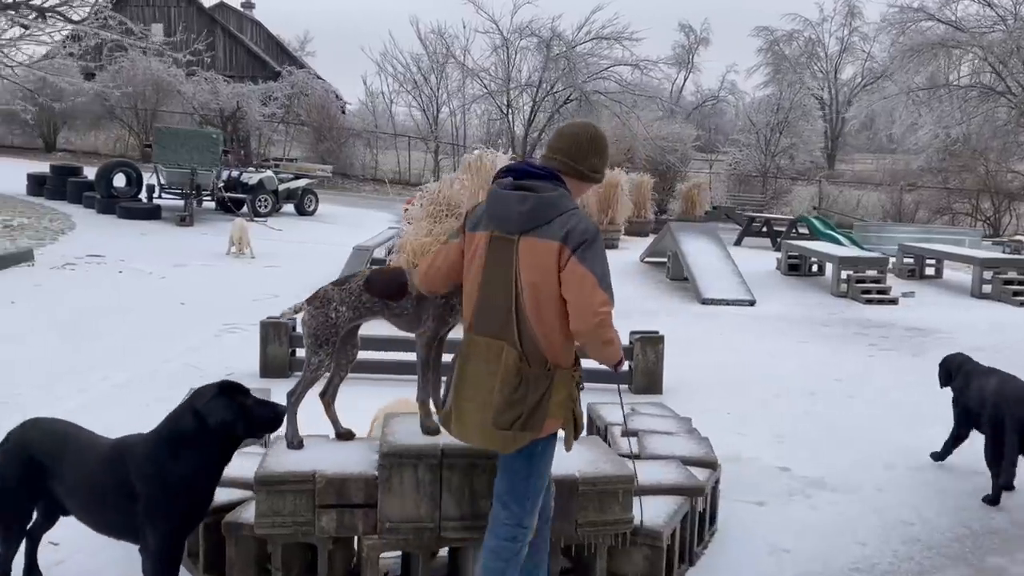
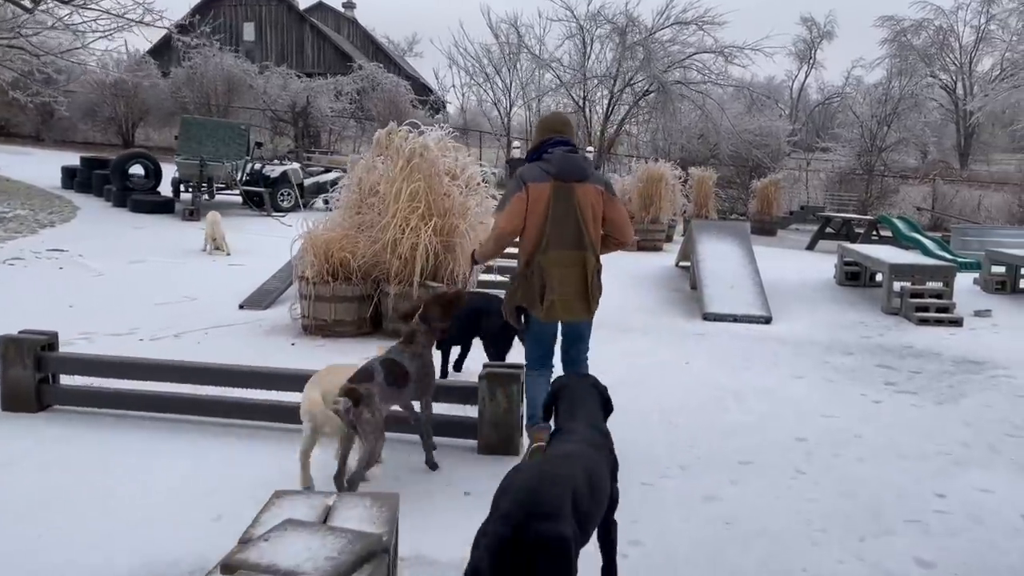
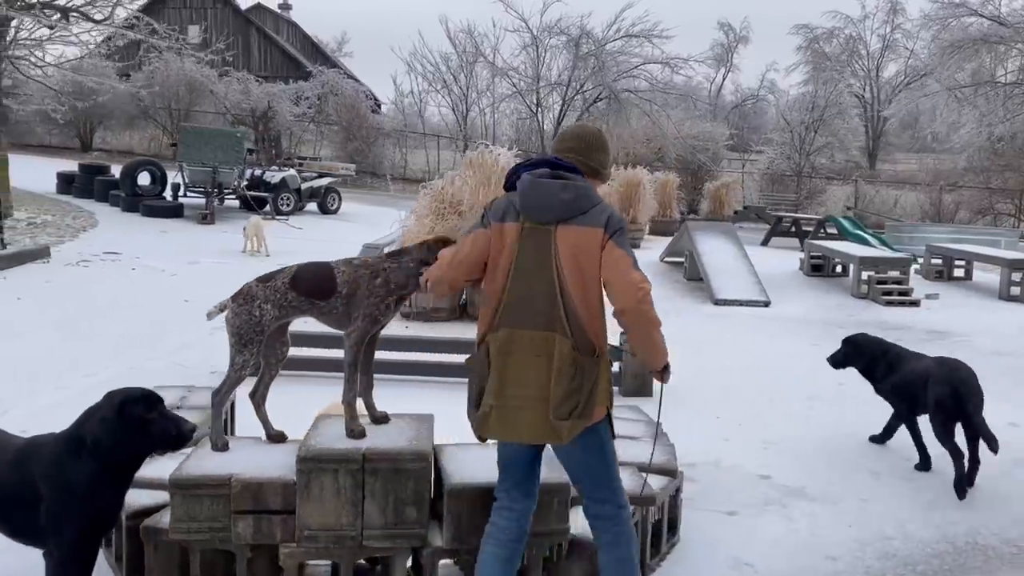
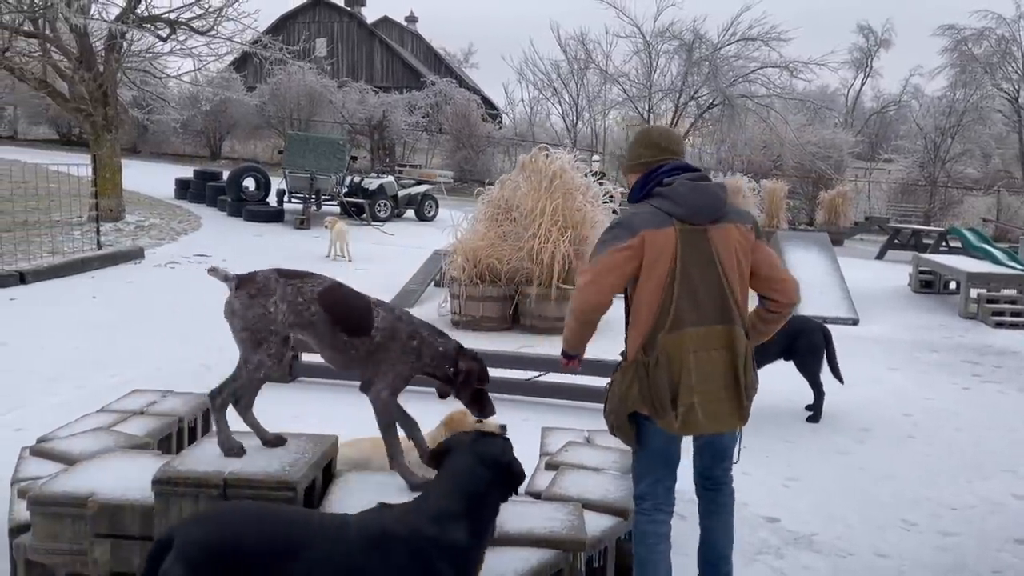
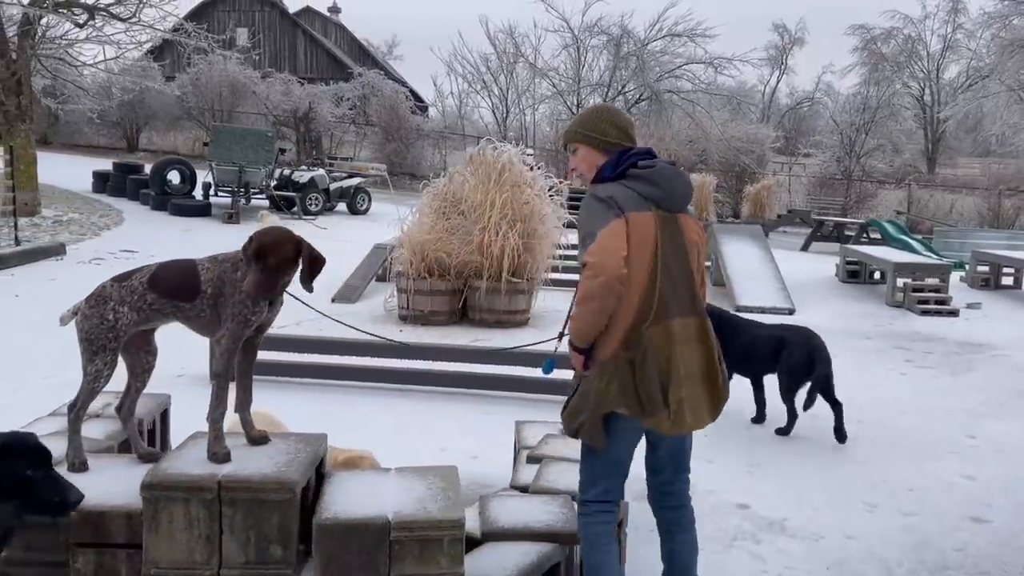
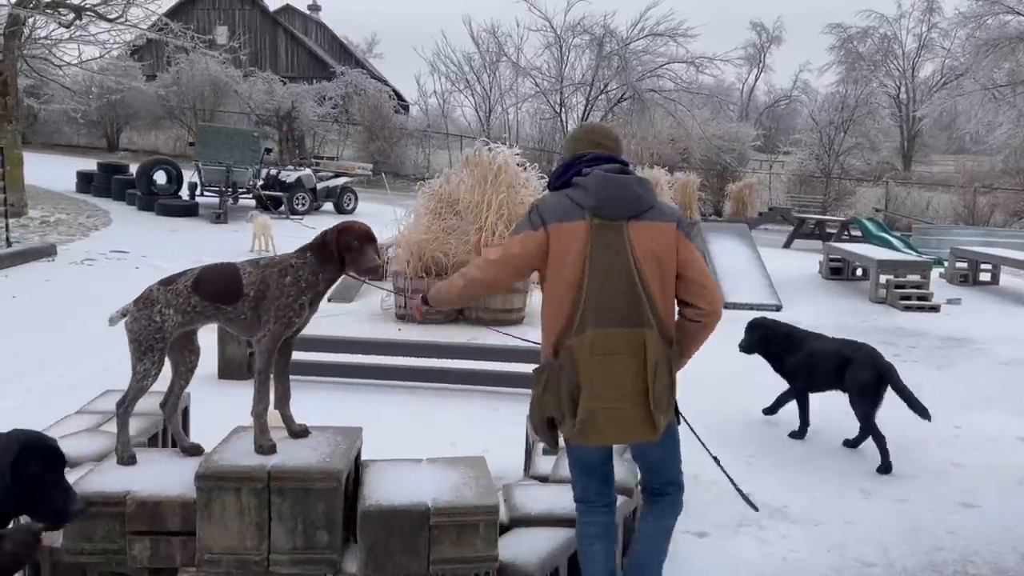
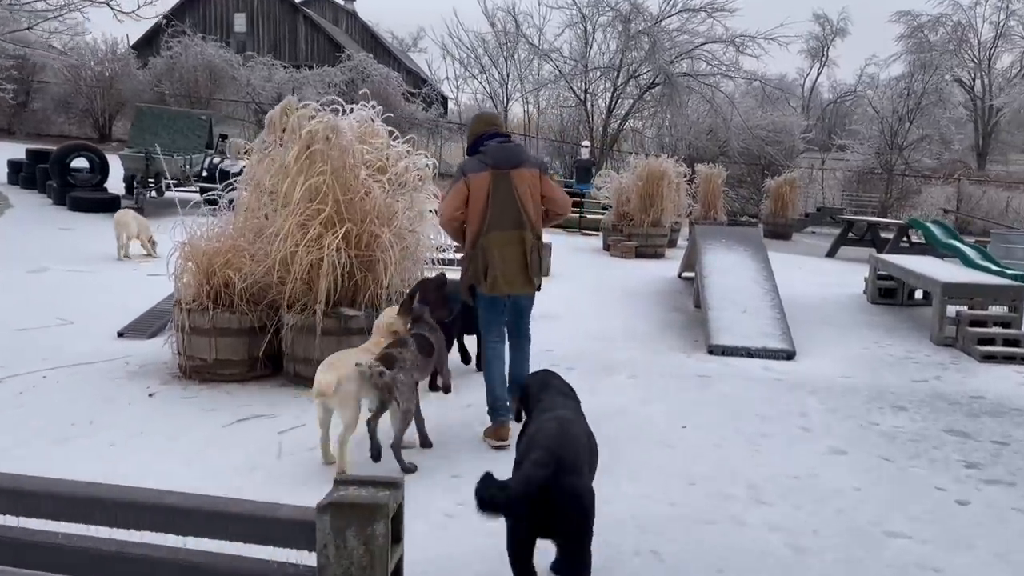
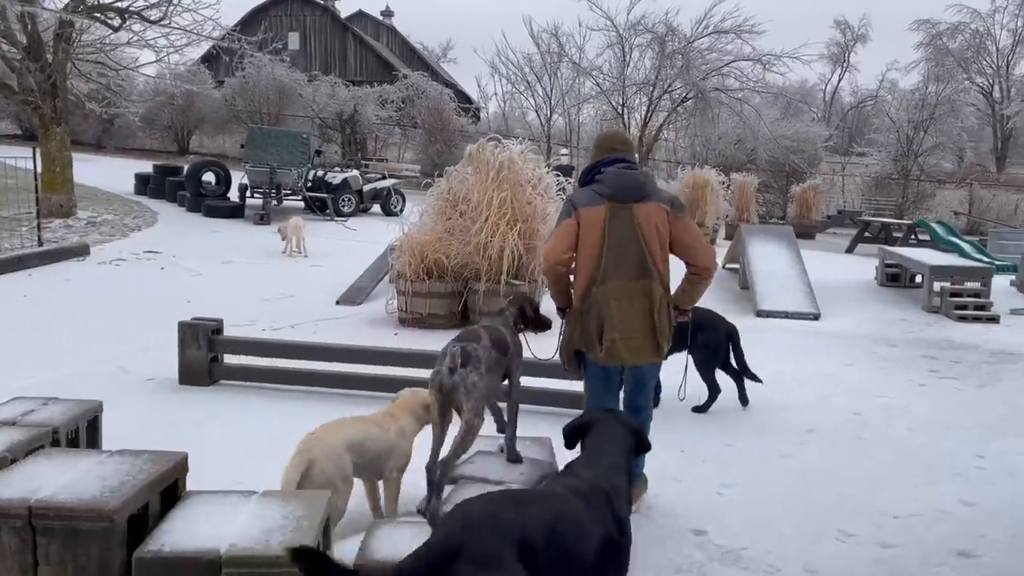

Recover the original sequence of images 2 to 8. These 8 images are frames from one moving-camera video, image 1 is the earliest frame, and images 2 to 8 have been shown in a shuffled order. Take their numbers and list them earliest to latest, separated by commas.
3, 6, 5, 4, 8, 2, 7
